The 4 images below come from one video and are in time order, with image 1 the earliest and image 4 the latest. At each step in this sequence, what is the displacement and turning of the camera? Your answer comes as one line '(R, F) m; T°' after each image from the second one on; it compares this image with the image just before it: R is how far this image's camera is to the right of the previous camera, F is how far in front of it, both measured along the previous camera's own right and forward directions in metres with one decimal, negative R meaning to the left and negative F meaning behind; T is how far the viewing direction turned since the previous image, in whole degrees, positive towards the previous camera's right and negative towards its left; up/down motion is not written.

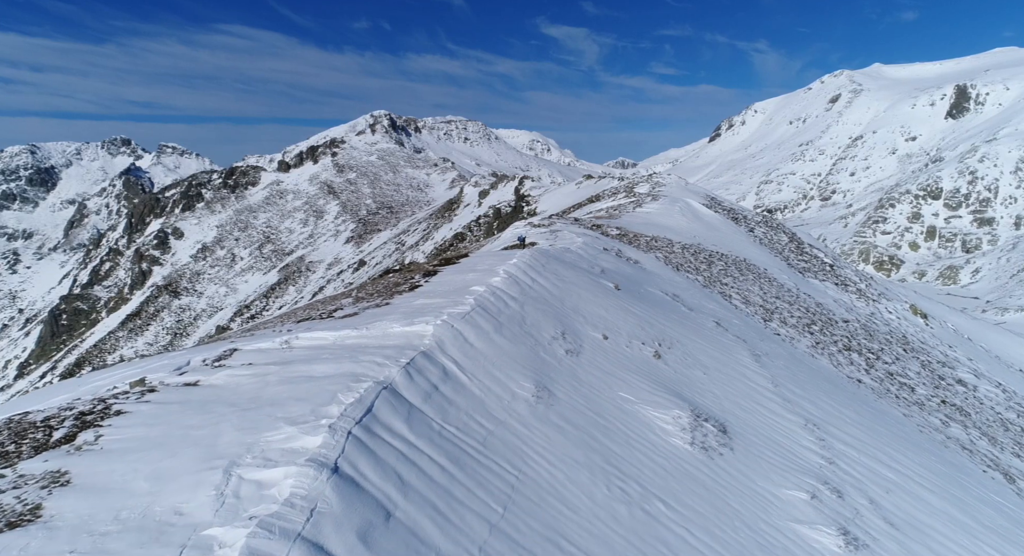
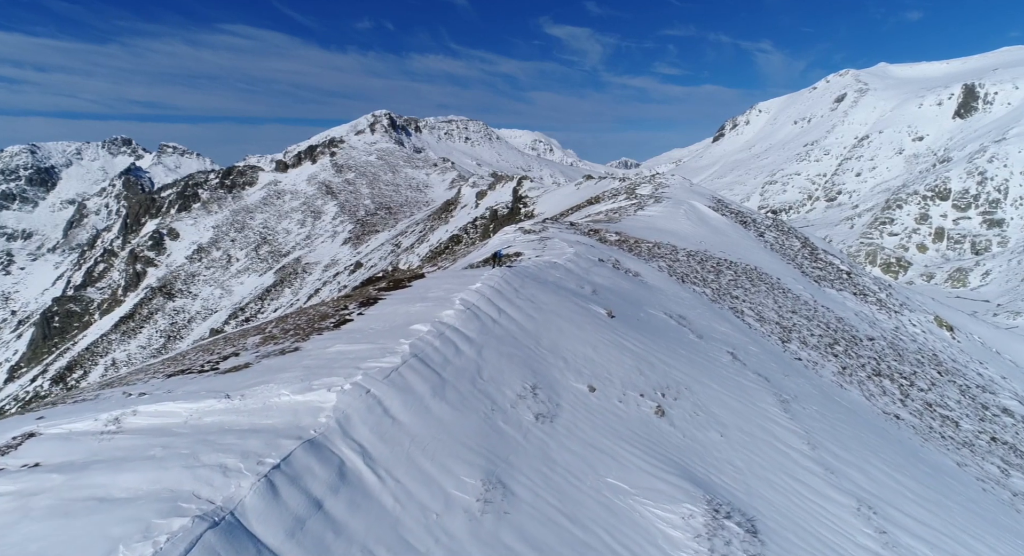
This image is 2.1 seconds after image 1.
(+0.7, +3.3) m; 0°
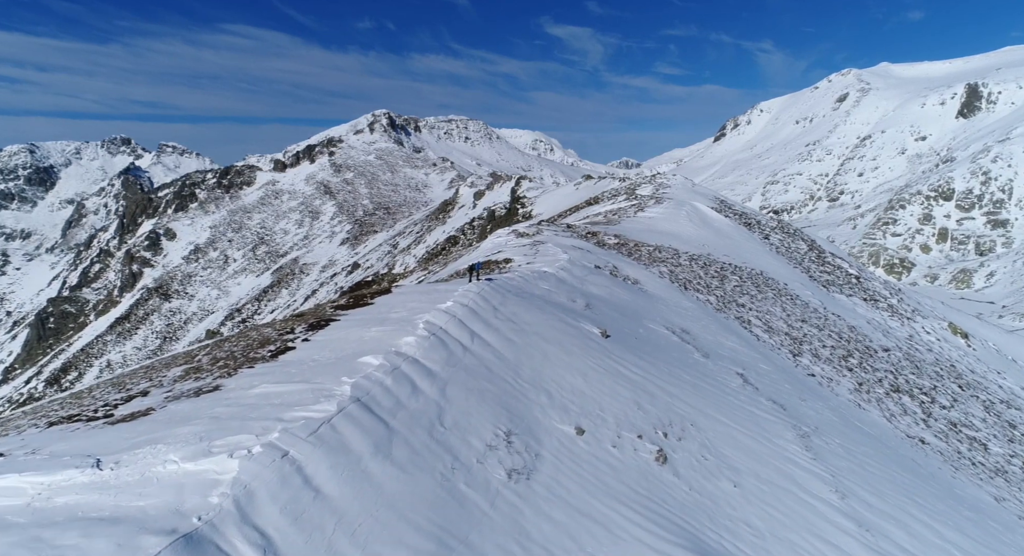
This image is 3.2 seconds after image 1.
(+0.3, +1.7) m; 0°
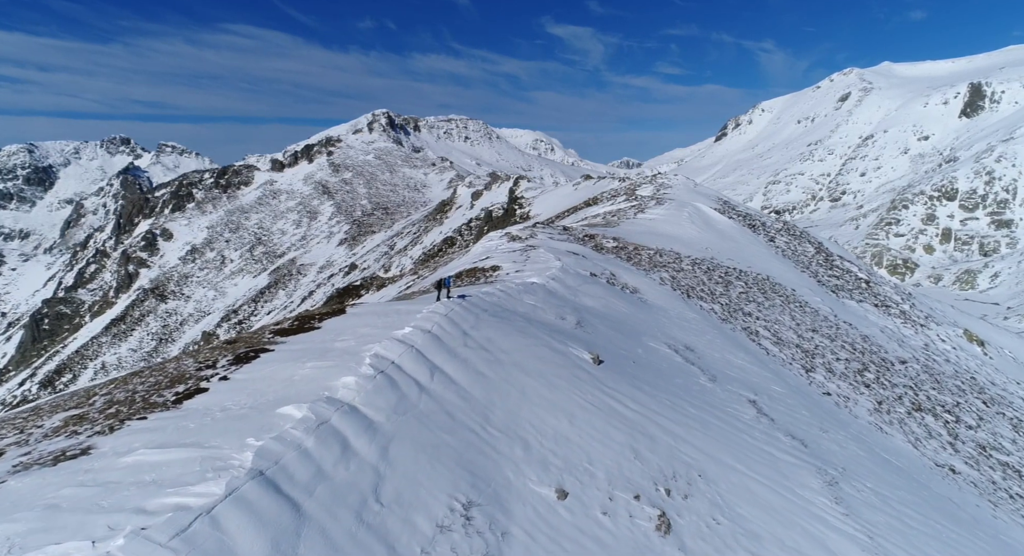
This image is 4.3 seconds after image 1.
(+0.4, +1.7) m; 0°
